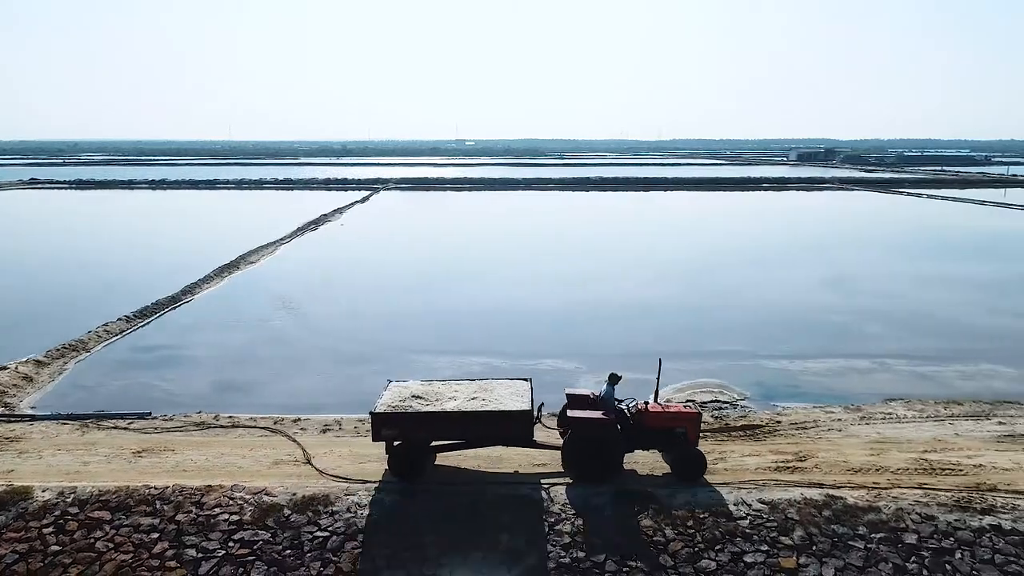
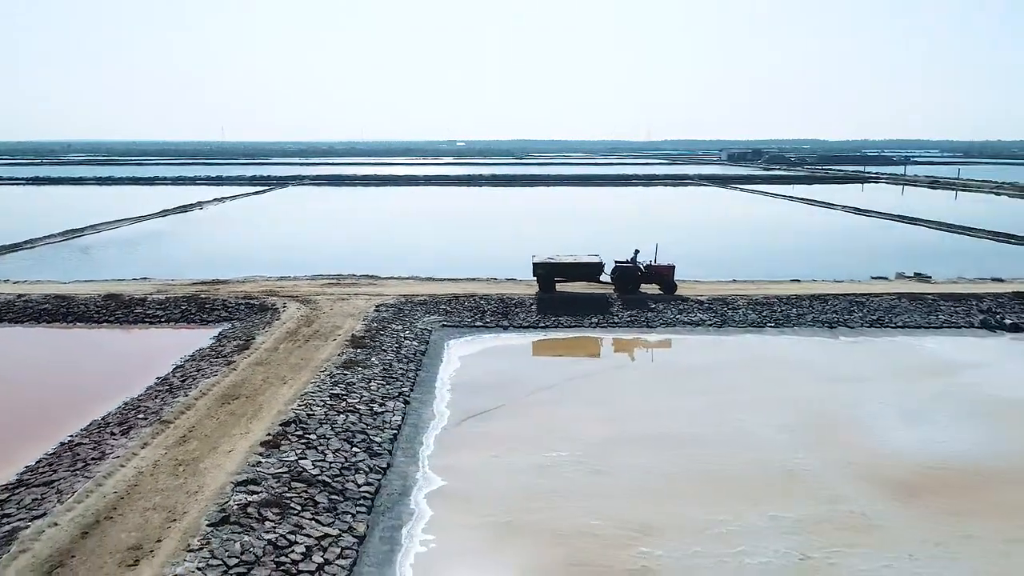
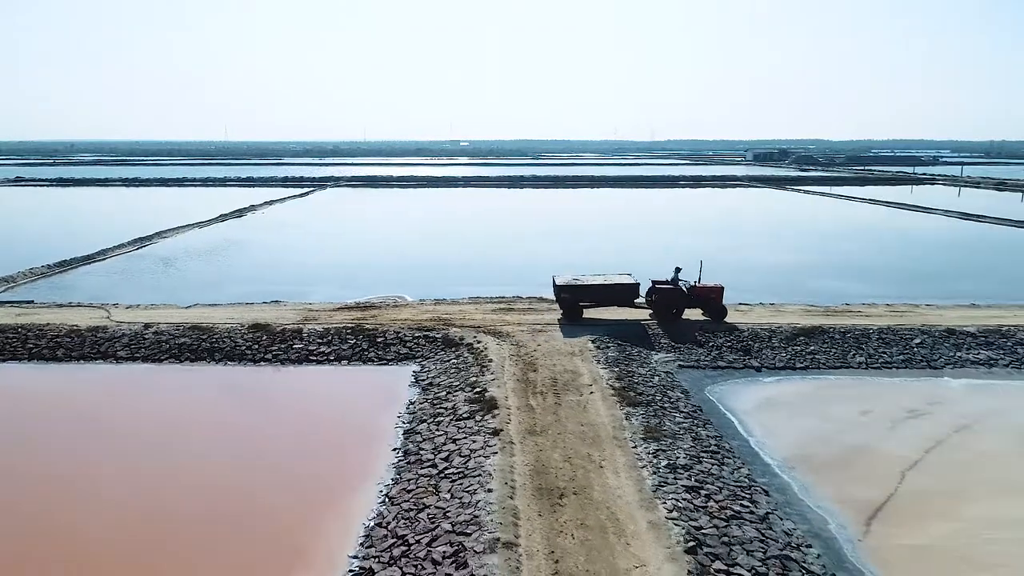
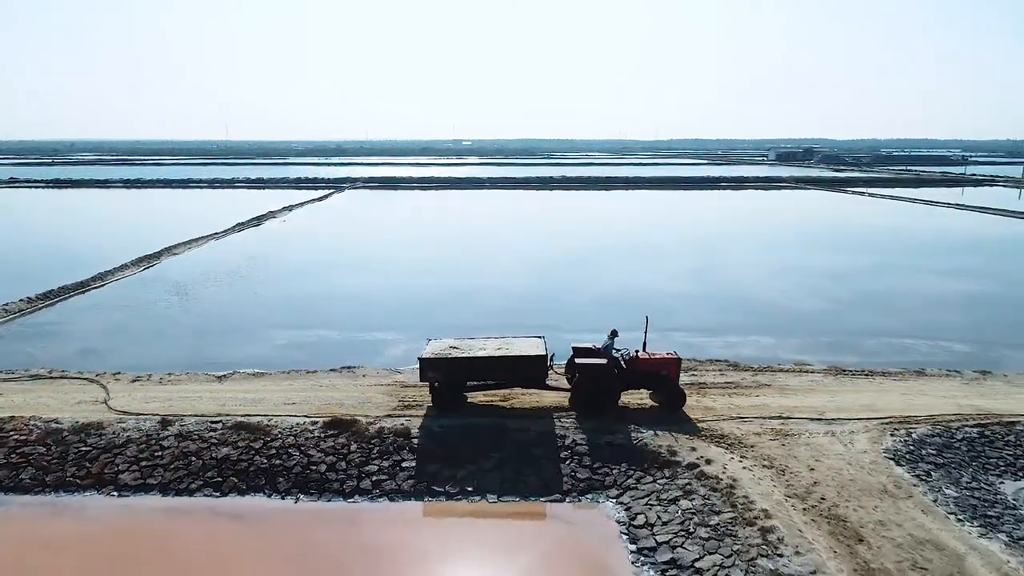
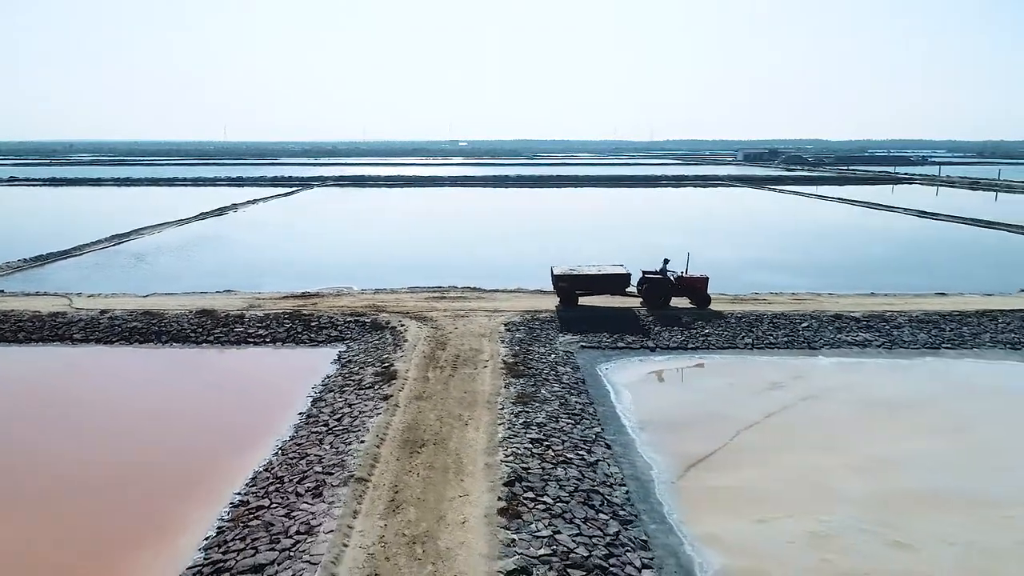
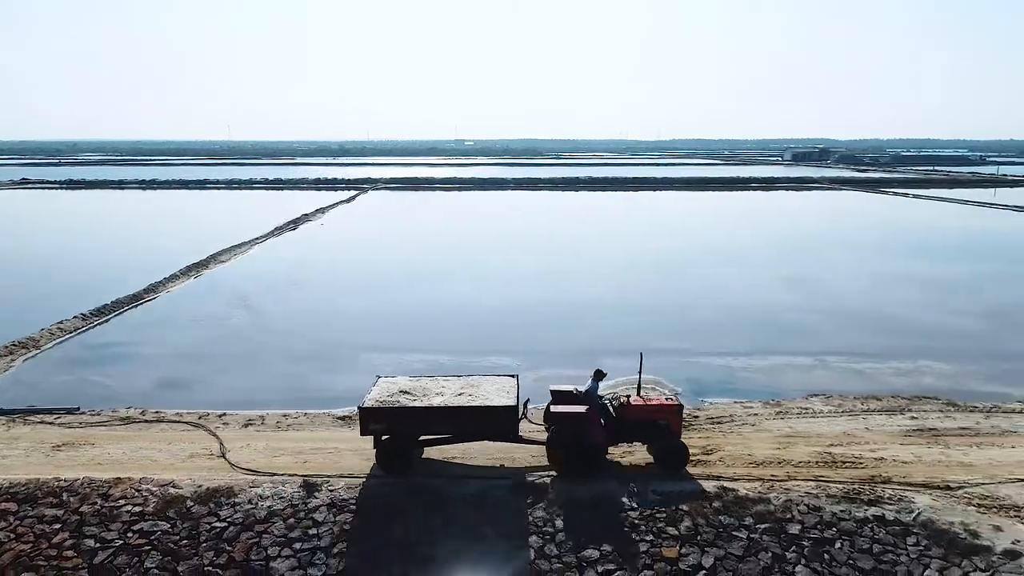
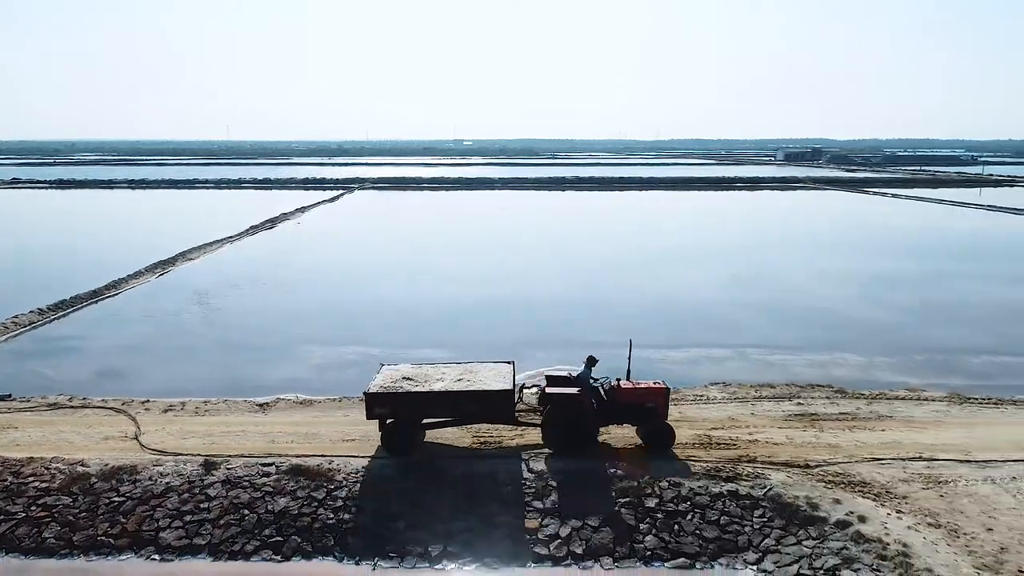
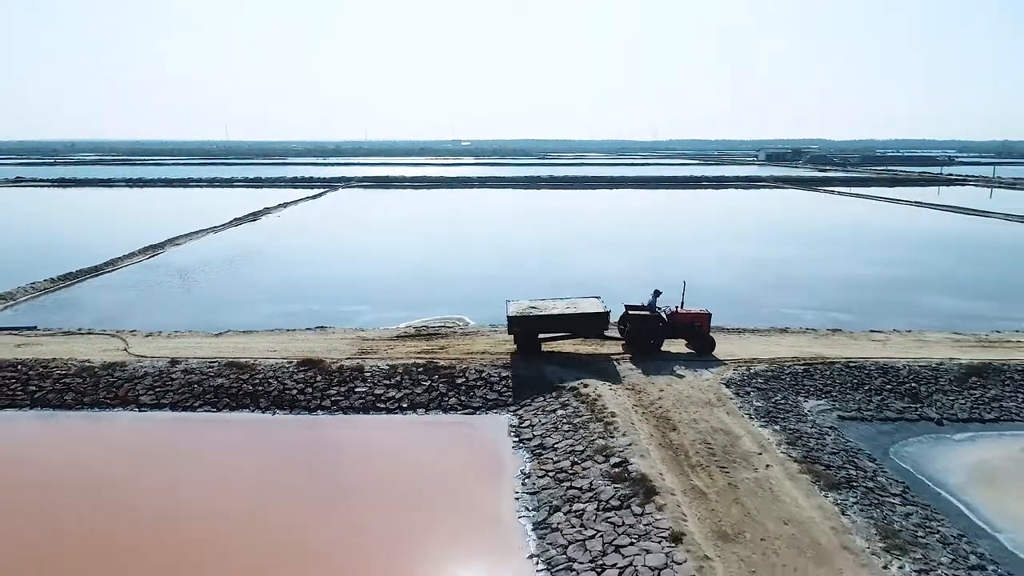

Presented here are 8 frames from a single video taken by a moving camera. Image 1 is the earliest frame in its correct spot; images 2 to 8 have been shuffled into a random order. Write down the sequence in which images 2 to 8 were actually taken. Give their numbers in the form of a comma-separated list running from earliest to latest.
6, 7, 4, 8, 3, 5, 2
